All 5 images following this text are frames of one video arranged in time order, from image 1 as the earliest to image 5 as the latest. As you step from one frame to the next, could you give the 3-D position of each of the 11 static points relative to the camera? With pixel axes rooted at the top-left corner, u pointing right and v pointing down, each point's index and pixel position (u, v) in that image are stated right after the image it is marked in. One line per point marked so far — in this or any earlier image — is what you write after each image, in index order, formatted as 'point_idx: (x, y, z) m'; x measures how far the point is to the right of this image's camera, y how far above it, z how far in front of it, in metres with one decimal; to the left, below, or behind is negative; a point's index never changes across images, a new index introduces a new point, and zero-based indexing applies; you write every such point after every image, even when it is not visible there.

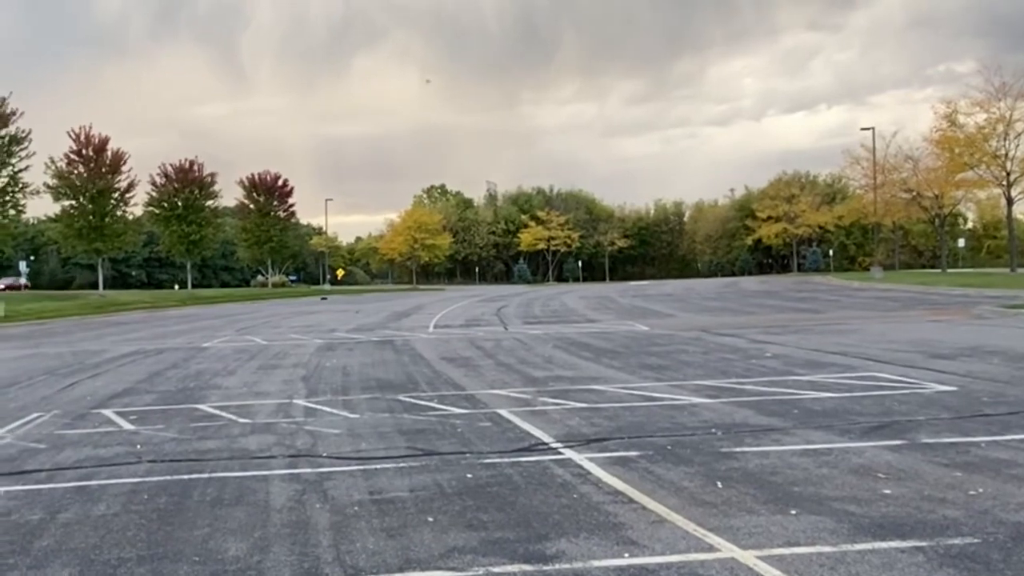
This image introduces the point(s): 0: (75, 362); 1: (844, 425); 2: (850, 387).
0: (-13.3, -2.1, +14.8) m
1: (+7.5, -3.1, +10.7) m
2: (+9.7, -2.8, +13.5) m
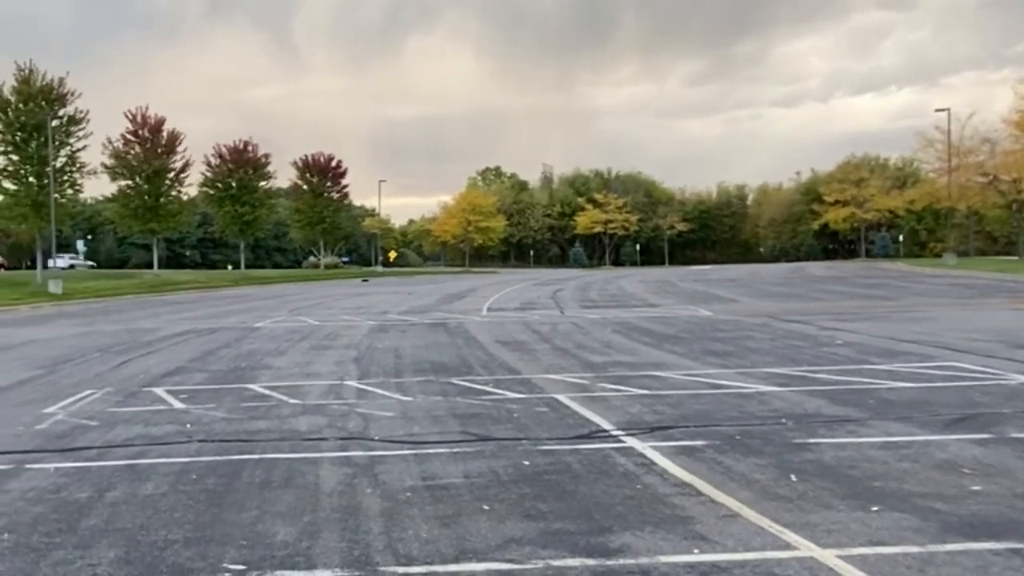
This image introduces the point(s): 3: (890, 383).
0: (-12.0, -1.7, +15.4) m
1: (+8.5, -2.6, +9.8) m
2: (+10.9, -2.3, +12.4) m
3: (+9.5, -2.4, +12.0) m
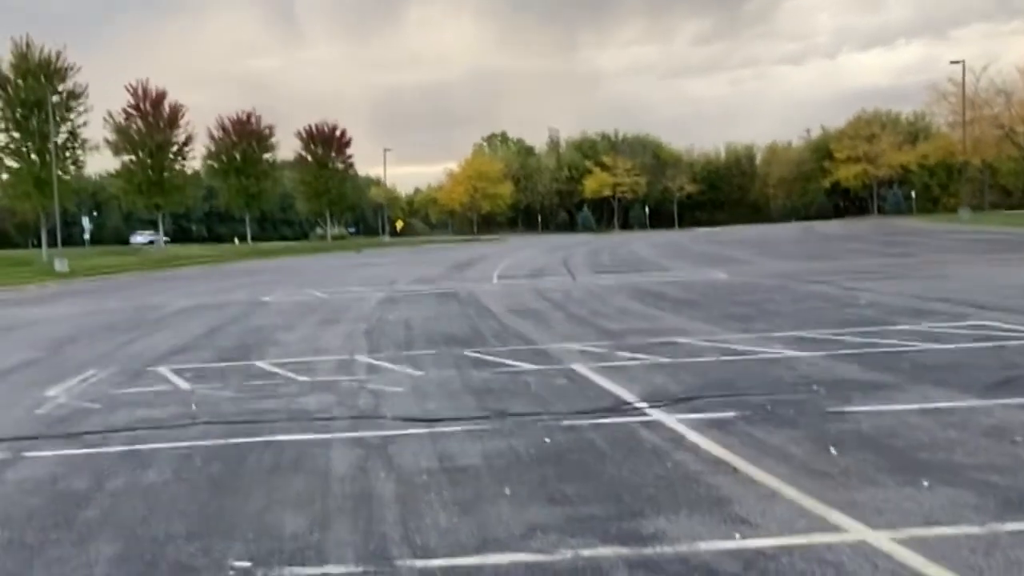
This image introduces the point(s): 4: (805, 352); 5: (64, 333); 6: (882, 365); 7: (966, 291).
0: (-11.5, -0.9, +15.3) m
1: (+8.8, -1.8, +9.2) m
2: (+11.3, -1.2, +11.8) m
3: (+9.9, -1.4, +11.4) m
4: (+6.9, -1.5, +11.2) m
5: (-11.9, -1.2, +12.7) m
6: (+8.0, -1.6, +10.2) m
7: (+15.5, -0.1, +16.0) m
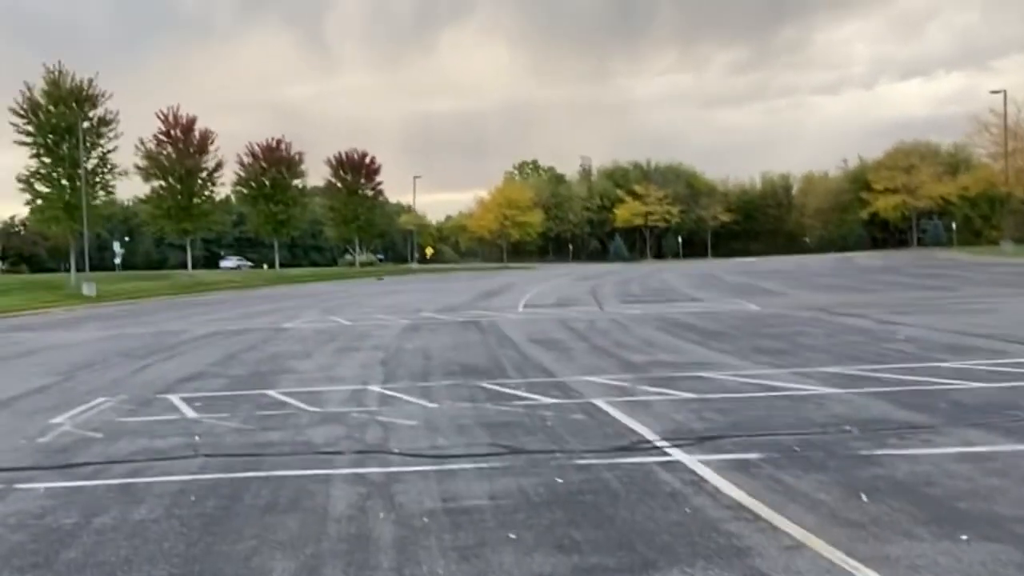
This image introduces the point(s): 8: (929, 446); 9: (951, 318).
0: (-11.1, -1.7, +15.5) m
1: (+9.0, -2.4, +8.7) m
2: (+11.6, -2.0, +11.1) m
3: (+10.2, -2.1, +10.8) m
4: (+7.2, -2.2, +10.7) m
5: (-11.5, -1.9, +12.9) m
6: (+8.2, -2.3, +9.6) m
7: (+16.0, -1.2, +15.3) m
8: (+6.7, -2.5, +7.7) m
9: (+15.7, -1.0, +17.2) m
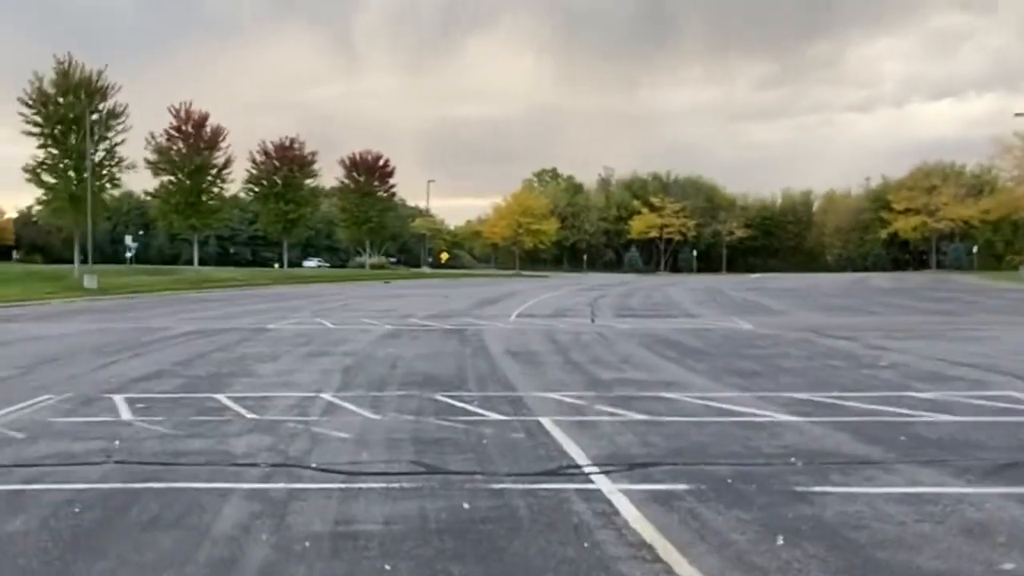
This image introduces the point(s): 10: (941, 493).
0: (-12.0, -1.7, +15.6) m
1: (+8.0, -3.2, +8.5) m
2: (+10.6, -2.9, +11.0) m
3: (+9.2, -3.0, +10.7) m
4: (+6.2, -2.9, +10.5) m
5: (-12.4, -1.7, +13.0) m
6: (+7.2, -3.0, +9.5) m
7: (+15.1, -2.4, +15.1) m
8: (+5.6, -3.1, +7.5) m
9: (+14.8, -2.2, +17.0) m
10: (+6.6, -3.2, +7.4) m
